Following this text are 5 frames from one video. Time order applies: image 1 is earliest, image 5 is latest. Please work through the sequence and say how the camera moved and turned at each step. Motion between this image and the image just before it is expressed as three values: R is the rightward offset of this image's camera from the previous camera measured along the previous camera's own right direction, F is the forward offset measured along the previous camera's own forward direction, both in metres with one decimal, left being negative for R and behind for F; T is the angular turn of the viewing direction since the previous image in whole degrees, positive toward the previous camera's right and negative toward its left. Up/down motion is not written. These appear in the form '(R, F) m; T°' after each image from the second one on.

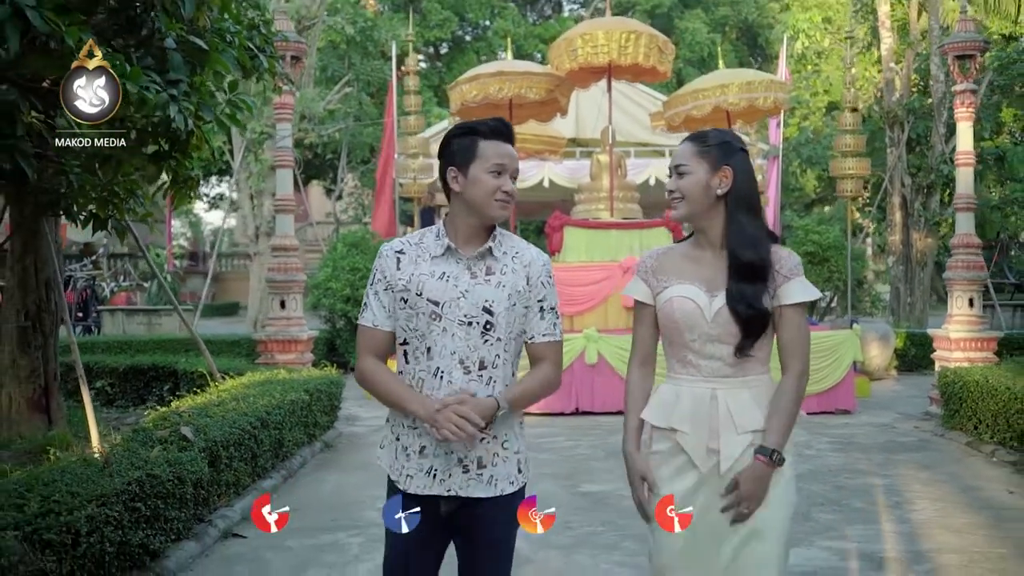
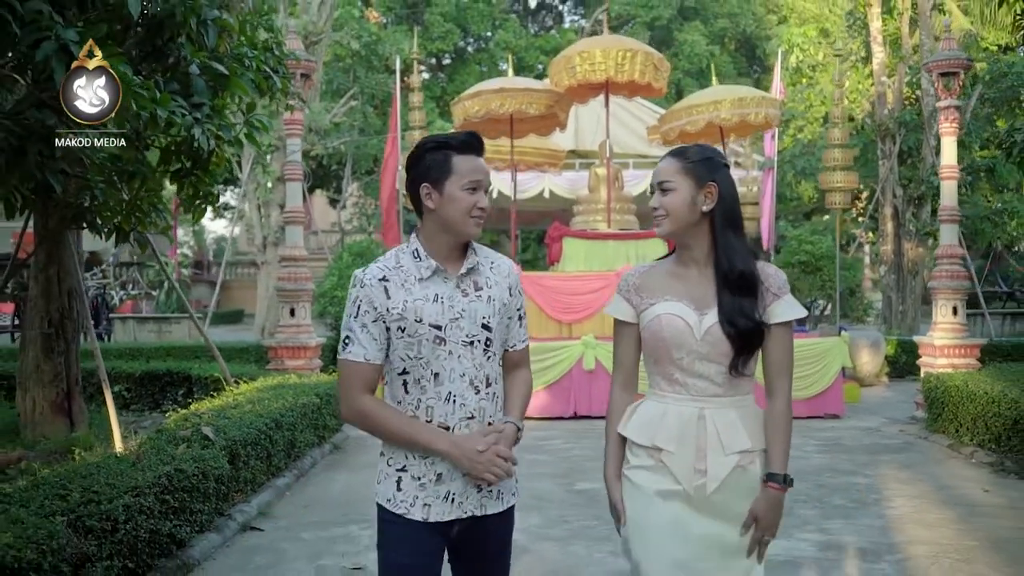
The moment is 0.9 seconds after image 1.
(0.0, -0.3) m; 0°
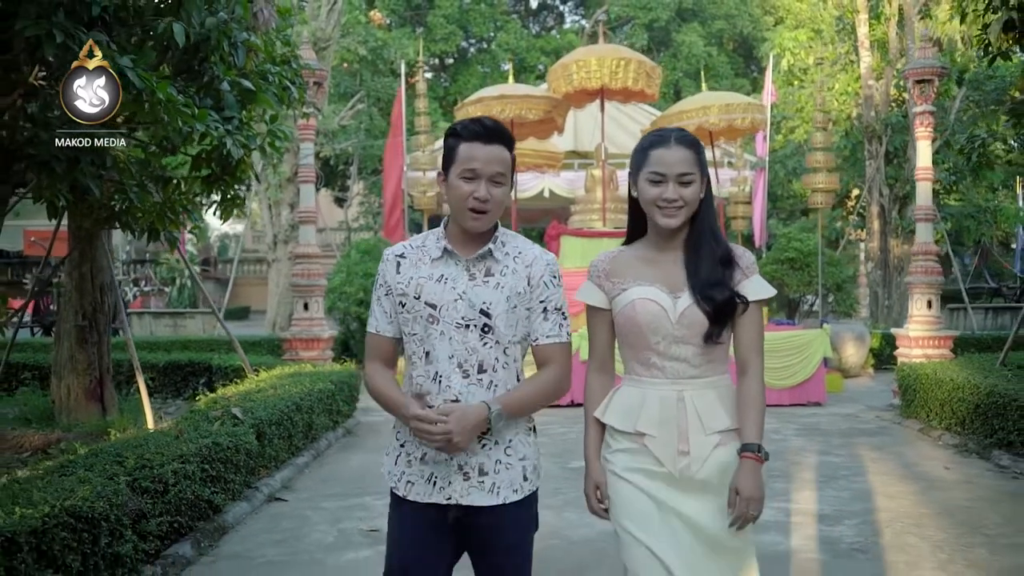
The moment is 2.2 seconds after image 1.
(0.0, -0.5) m; 0°
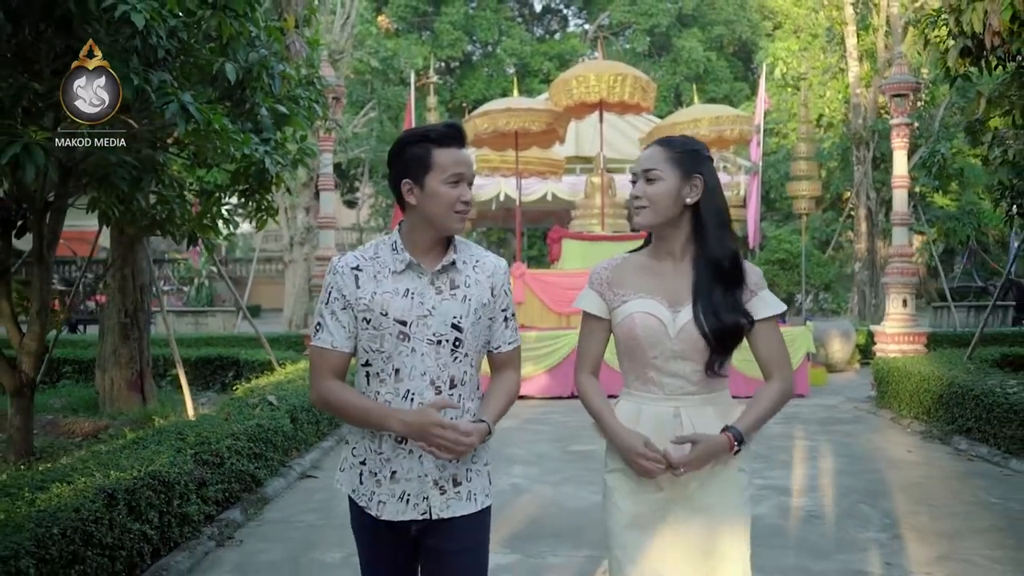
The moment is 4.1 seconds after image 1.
(0.0, -0.7) m; 0°
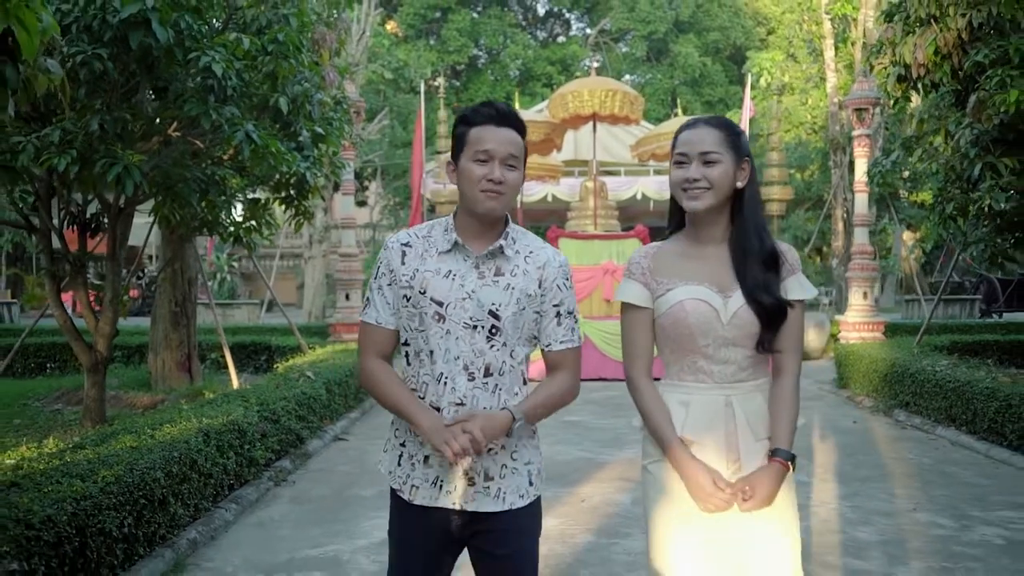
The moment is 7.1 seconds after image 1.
(0.0, -1.1) m; 0°
